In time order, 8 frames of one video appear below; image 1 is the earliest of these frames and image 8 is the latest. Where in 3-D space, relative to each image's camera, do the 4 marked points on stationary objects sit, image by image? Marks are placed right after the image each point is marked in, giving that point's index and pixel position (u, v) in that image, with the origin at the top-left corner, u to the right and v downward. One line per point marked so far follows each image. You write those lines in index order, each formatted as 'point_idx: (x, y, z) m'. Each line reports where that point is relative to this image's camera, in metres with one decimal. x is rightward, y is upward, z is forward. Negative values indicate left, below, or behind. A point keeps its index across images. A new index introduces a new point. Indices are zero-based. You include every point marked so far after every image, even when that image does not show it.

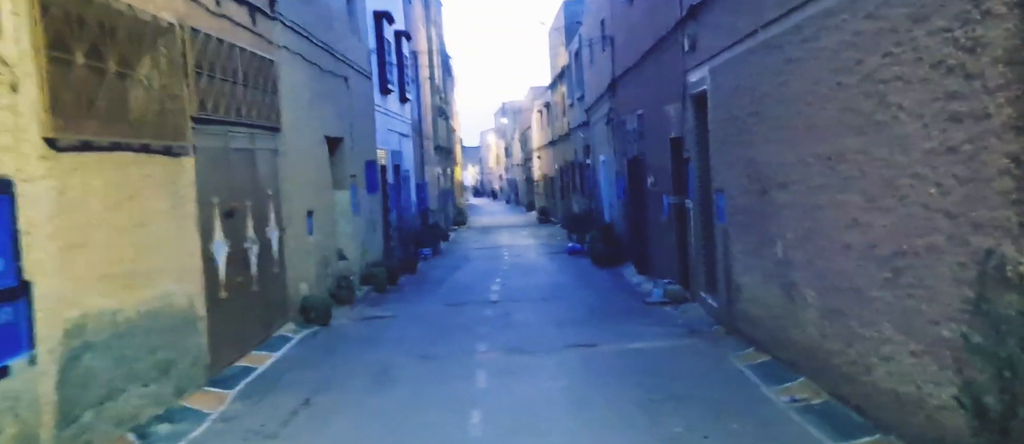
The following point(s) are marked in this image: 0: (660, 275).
0: (+2.2, -0.8, +13.3) m
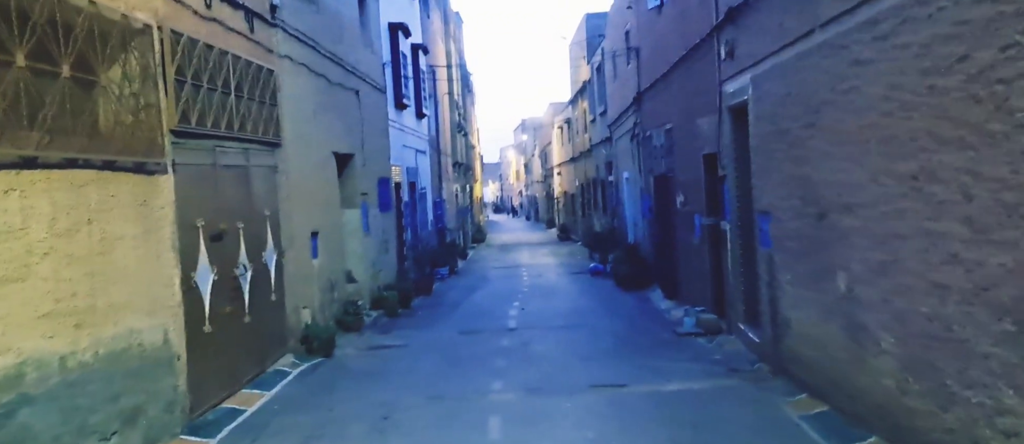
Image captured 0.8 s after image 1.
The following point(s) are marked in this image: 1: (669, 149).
0: (+2.5, -1.1, +12.3) m
1: (+2.4, +1.1, +13.8) m
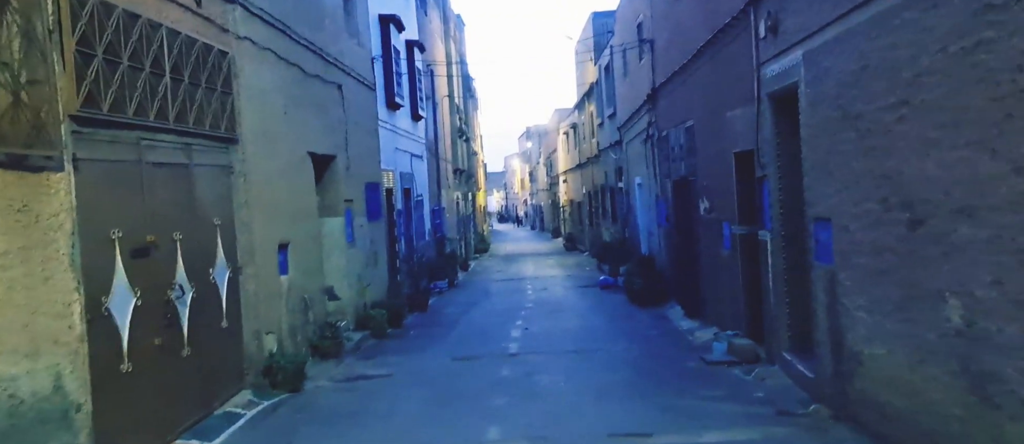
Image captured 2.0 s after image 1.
0: (+2.5, -1.2, +10.8) m
1: (+2.5, +1.0, +12.3) m
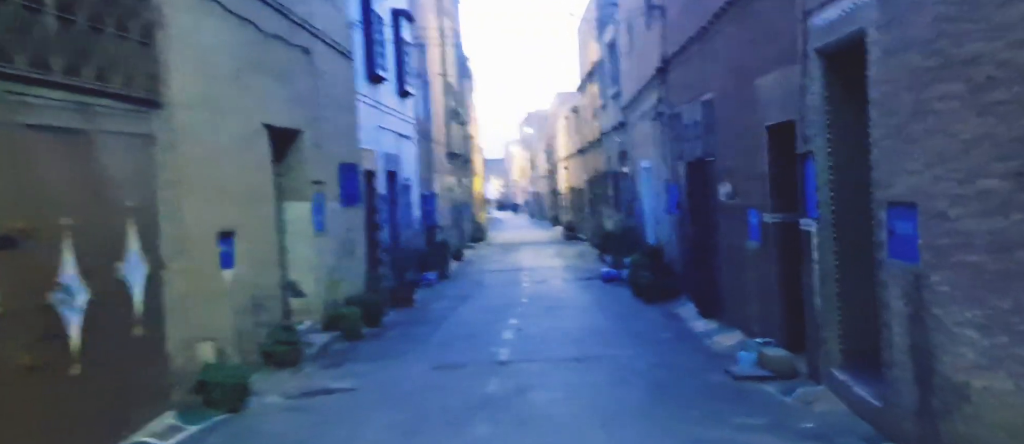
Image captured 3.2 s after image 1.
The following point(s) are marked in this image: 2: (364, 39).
0: (+2.4, -1.1, +9.3) m
1: (+2.4, +1.2, +10.7) m
2: (-2.5, +3.0, +14.6) m
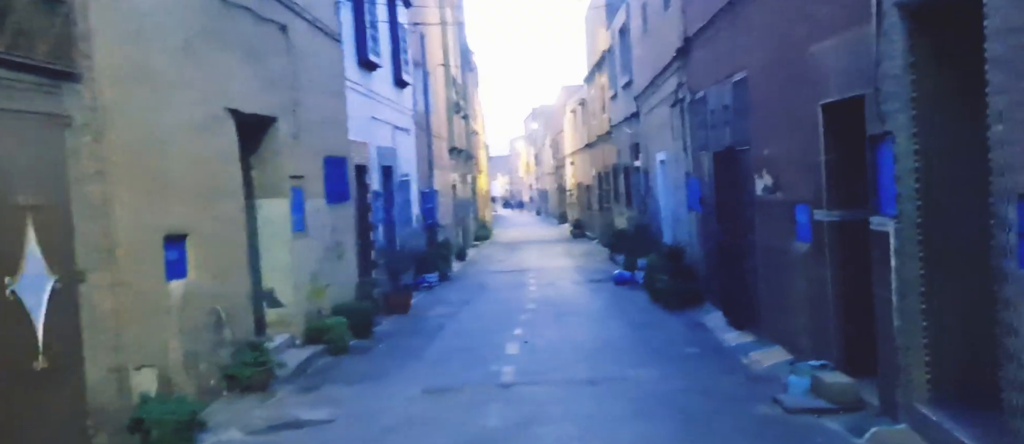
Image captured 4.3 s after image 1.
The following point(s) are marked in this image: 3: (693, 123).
0: (+2.4, -1.1, +7.9) m
1: (+2.4, +1.2, +9.4) m
2: (-2.4, +3.0, +13.3) m
3: (+2.5, +1.3, +12.0) m
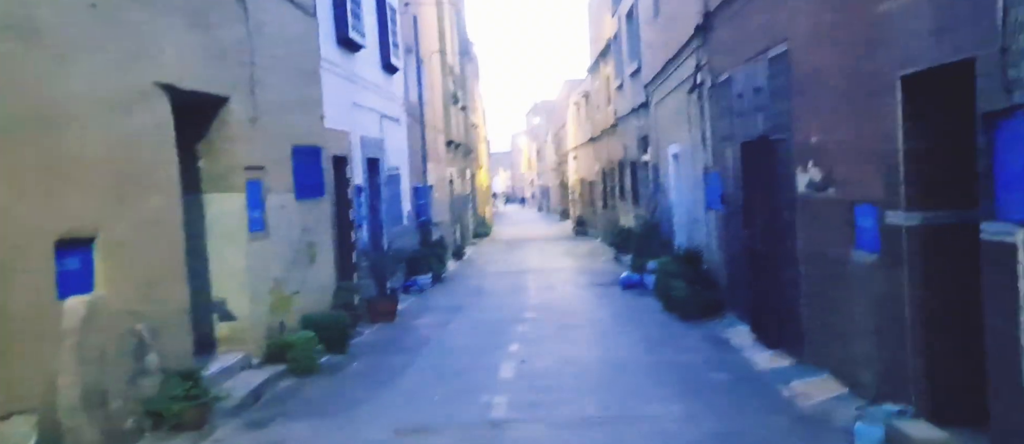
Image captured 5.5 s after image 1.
0: (+2.4, -1.1, +6.5) m
1: (+2.4, +1.2, +8.0) m
2: (-2.4, +3.1, +11.9) m
3: (+2.4, +1.3, +10.6) m
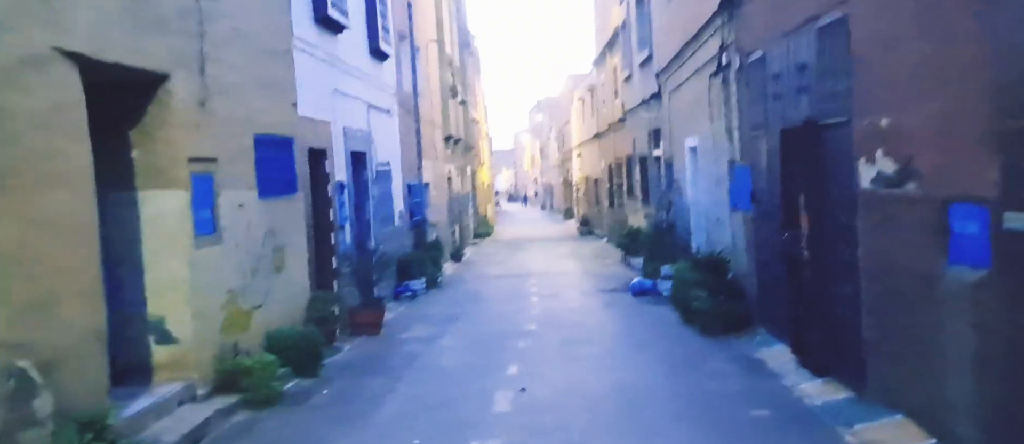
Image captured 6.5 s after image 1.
0: (+2.4, -1.1, +5.1) m
1: (+2.3, +1.1, +6.6) m
2: (-2.4, +3.1, +10.5) m
3: (+2.4, +1.3, +9.2) m
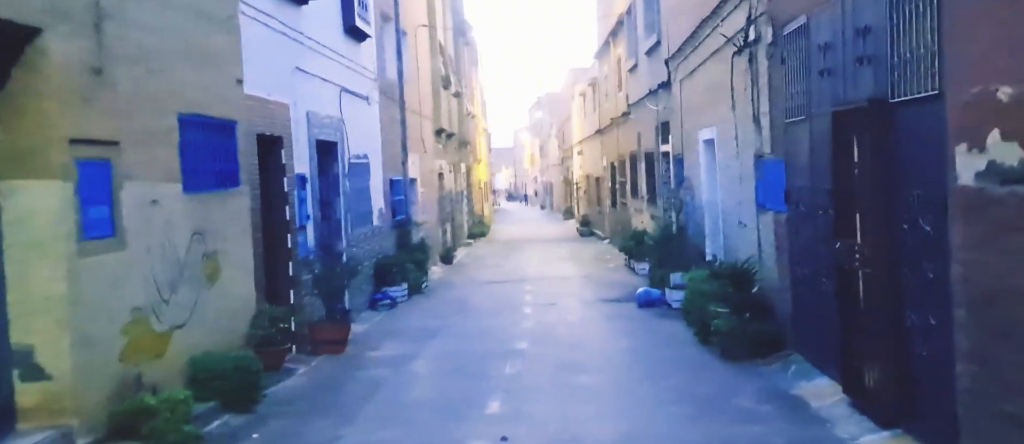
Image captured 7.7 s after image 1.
0: (+2.2, -1.2, +3.6) m
1: (+2.2, +1.1, +5.0) m
2: (-2.5, +3.1, +8.9) m
3: (+2.3, +1.3, +7.6) m
